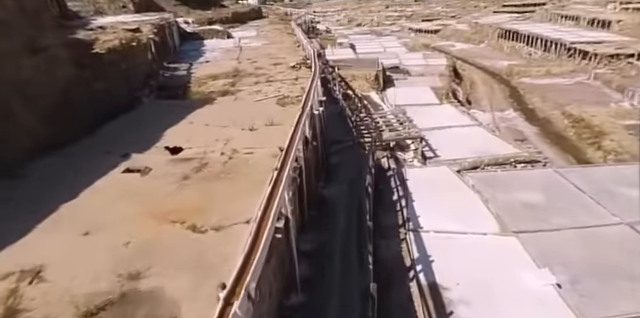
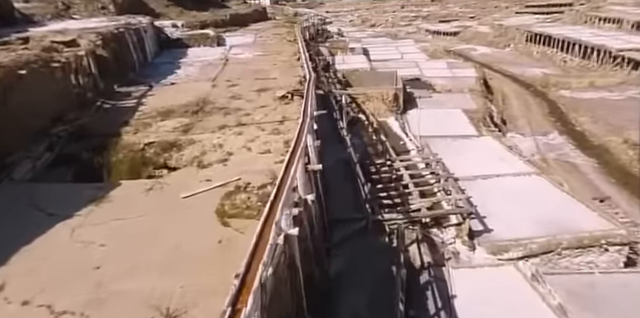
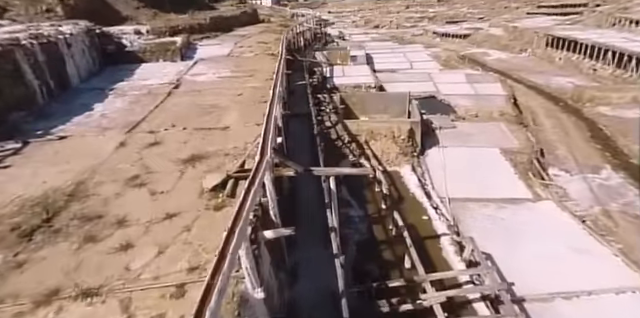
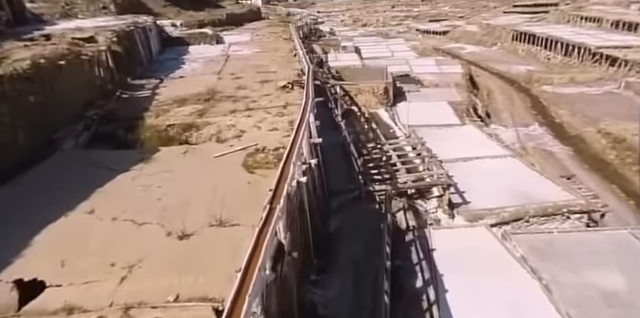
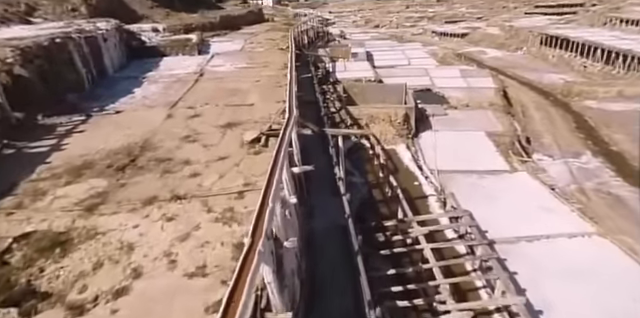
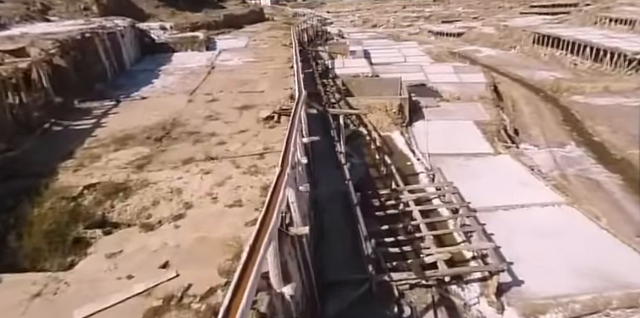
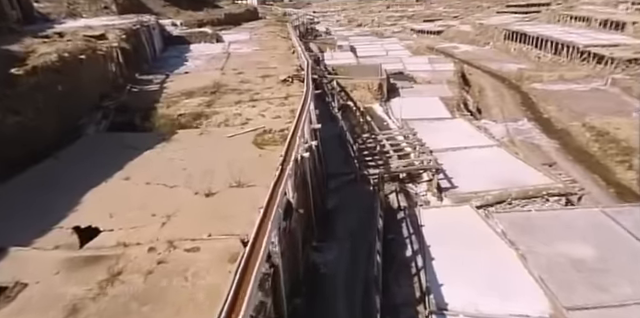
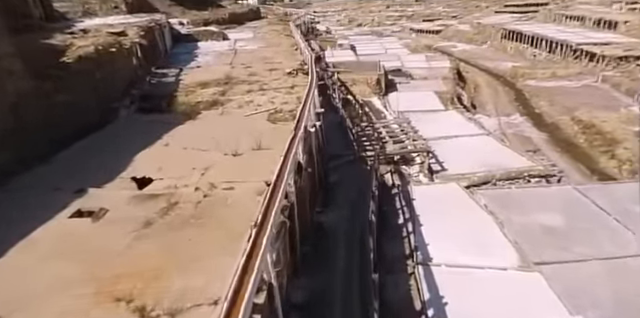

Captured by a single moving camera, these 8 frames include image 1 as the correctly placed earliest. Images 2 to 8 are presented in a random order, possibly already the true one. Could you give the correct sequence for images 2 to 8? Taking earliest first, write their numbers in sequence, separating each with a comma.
8, 7, 4, 2, 6, 5, 3
